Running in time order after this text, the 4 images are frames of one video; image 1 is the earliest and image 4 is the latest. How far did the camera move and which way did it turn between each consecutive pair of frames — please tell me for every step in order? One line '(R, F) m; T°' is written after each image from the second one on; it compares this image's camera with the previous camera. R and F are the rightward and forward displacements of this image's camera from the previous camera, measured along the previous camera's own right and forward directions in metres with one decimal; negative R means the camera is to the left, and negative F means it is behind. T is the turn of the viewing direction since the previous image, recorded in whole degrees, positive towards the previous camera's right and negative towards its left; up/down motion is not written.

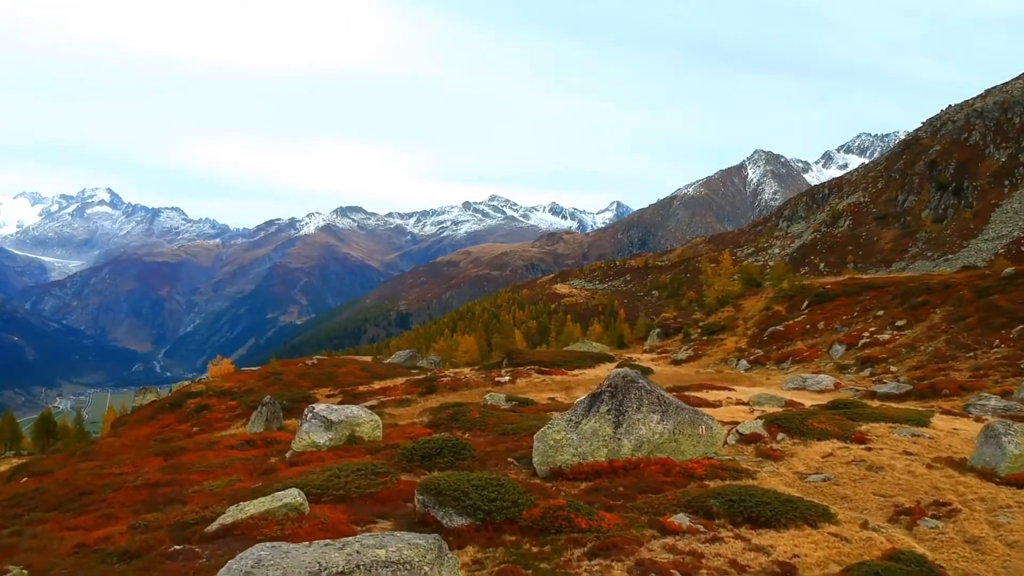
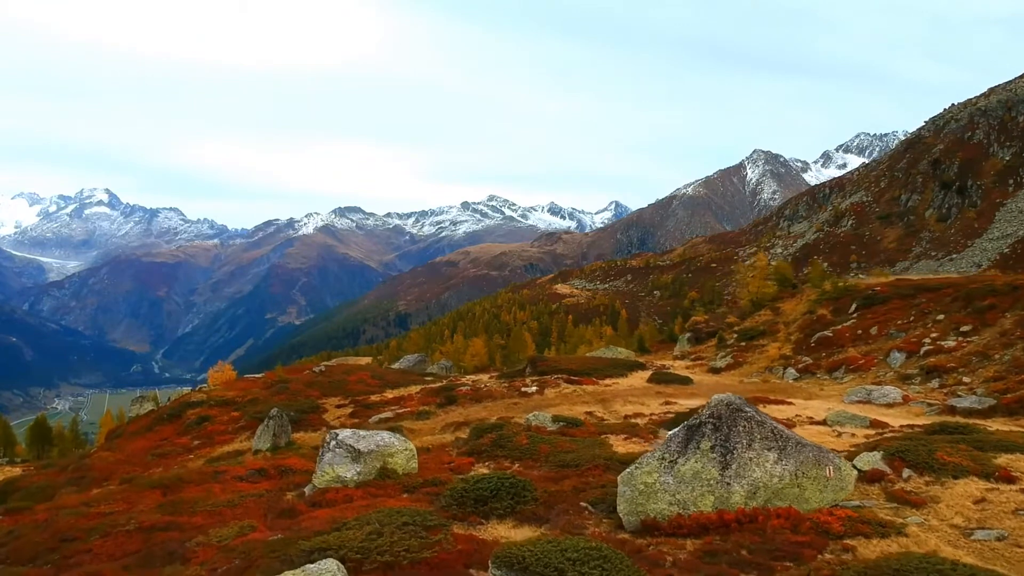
(-2.1, +3.5) m; 0°
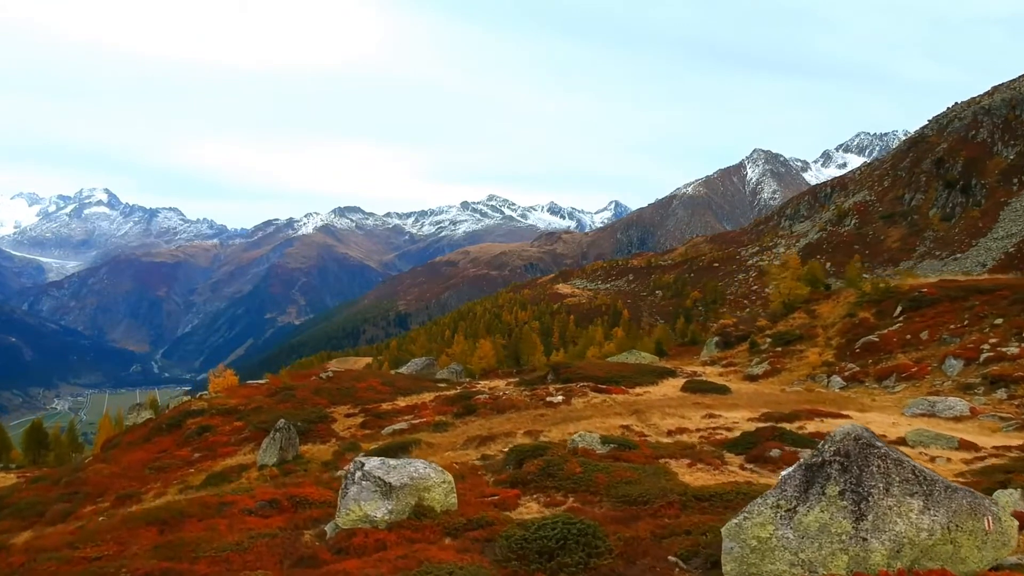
(-1.7, +2.9) m; 0°
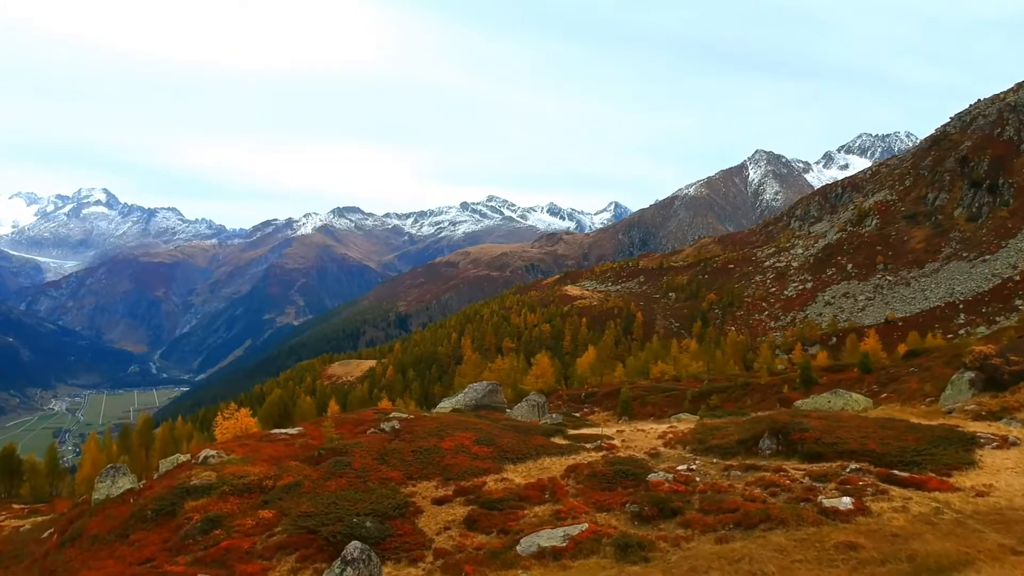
(-9.6, +16.7) m; 0°
